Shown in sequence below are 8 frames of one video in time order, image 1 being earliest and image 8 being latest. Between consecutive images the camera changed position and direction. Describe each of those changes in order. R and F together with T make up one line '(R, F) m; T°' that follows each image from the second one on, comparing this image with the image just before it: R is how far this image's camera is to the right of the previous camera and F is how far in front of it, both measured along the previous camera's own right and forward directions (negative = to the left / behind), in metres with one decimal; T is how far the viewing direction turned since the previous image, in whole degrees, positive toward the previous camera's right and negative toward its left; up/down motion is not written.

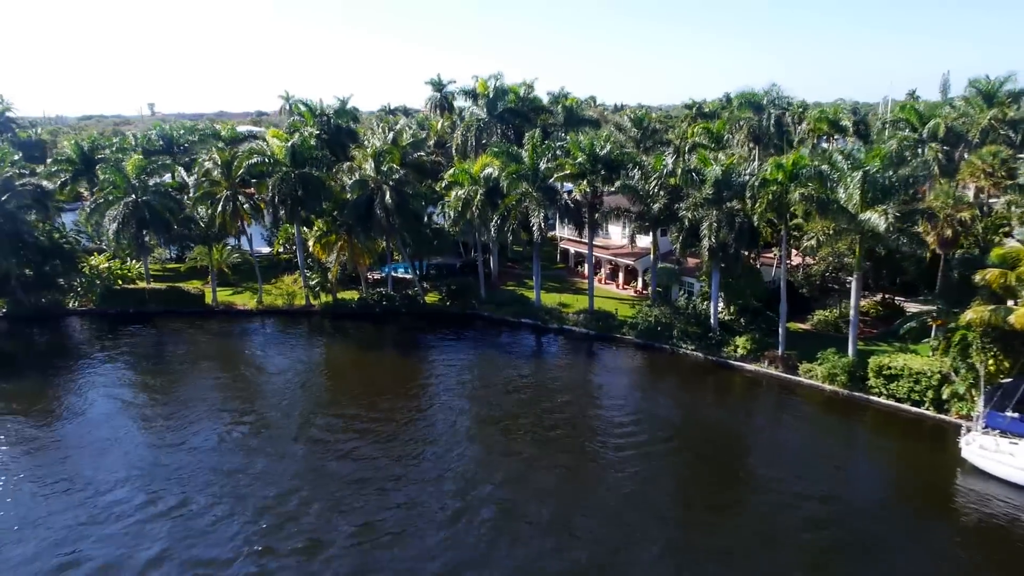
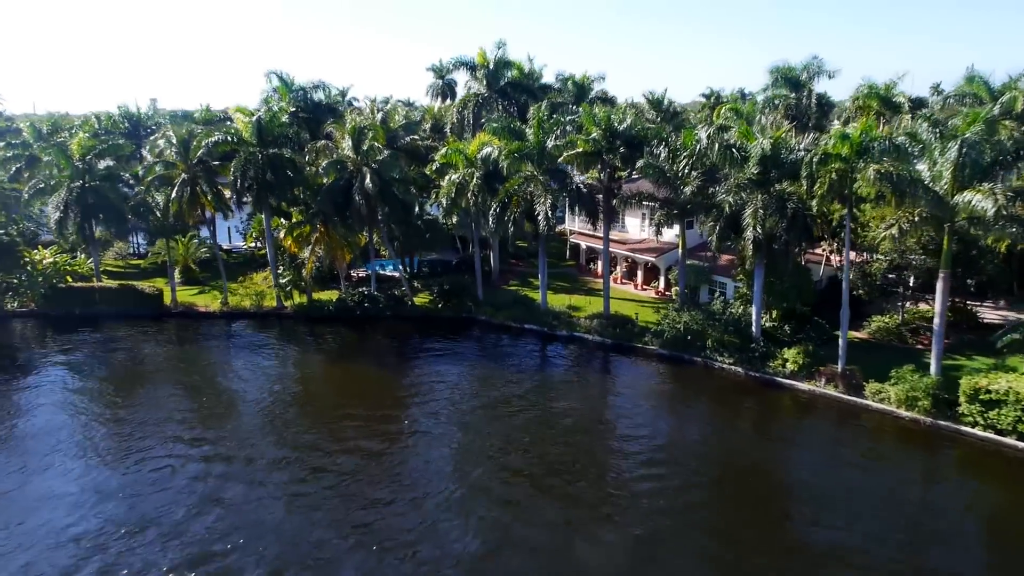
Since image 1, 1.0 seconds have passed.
(+0.3, +6.6) m; -1°
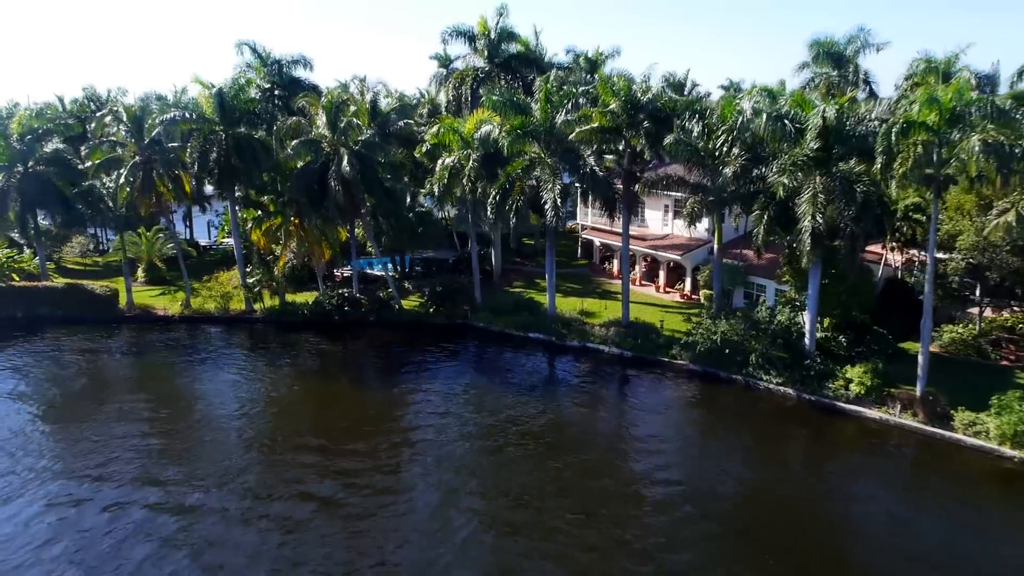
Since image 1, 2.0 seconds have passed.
(+0.3, +5.7) m; -1°
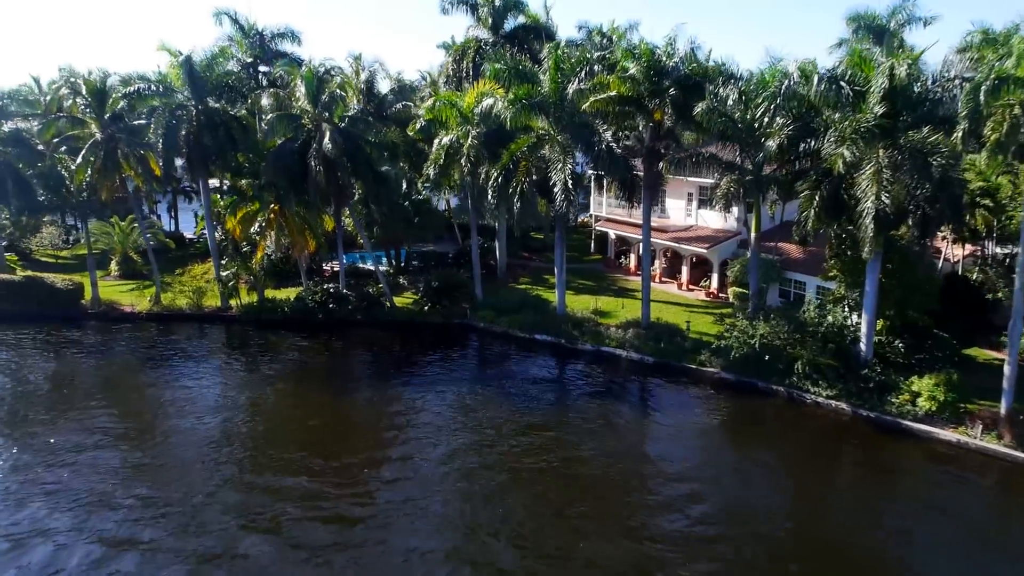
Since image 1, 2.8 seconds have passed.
(+0.3, +4.0) m; -1°
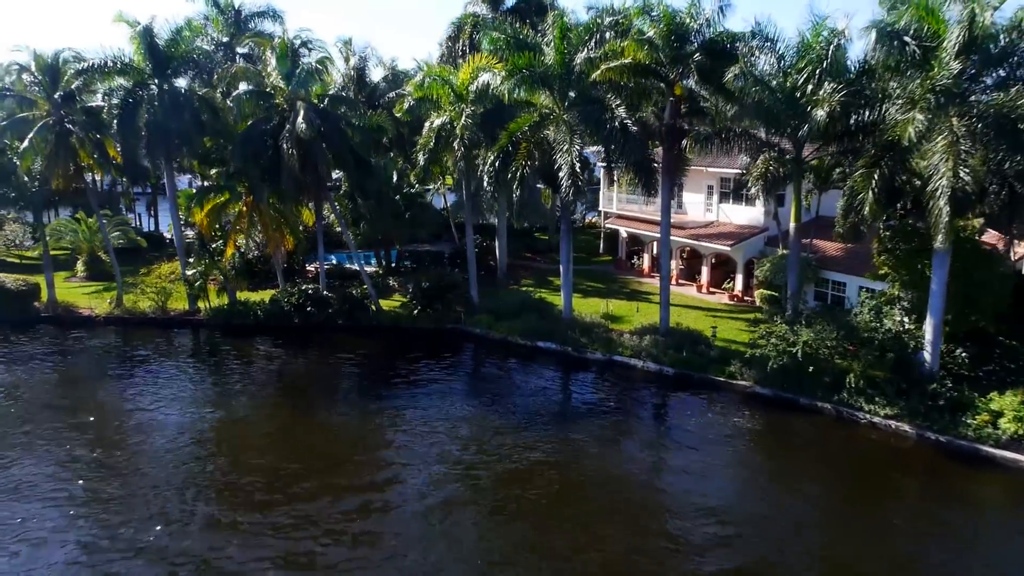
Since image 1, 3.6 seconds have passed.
(+0.2, +3.6) m; 0°
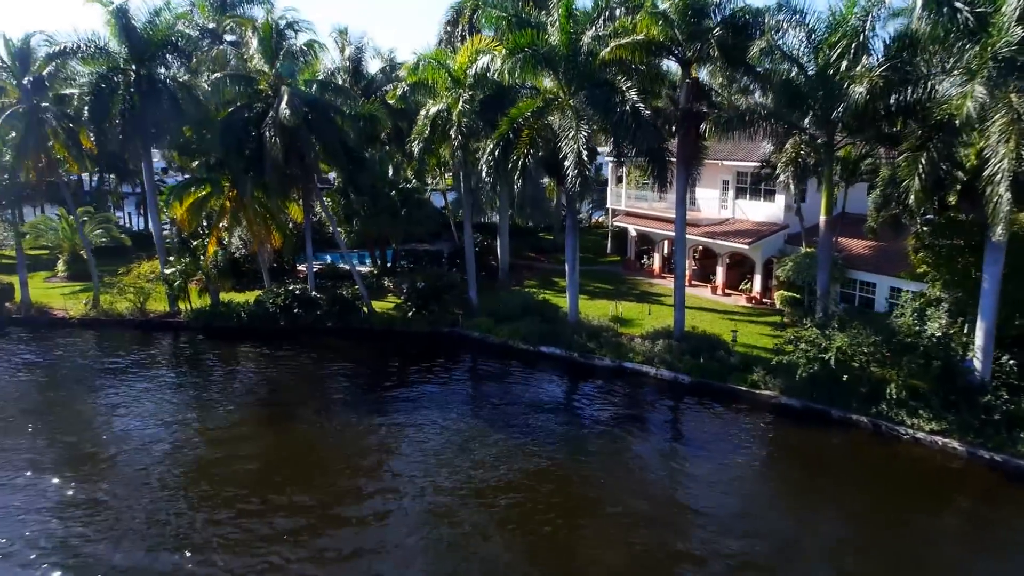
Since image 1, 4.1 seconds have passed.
(+0.1, +2.0) m; 0°
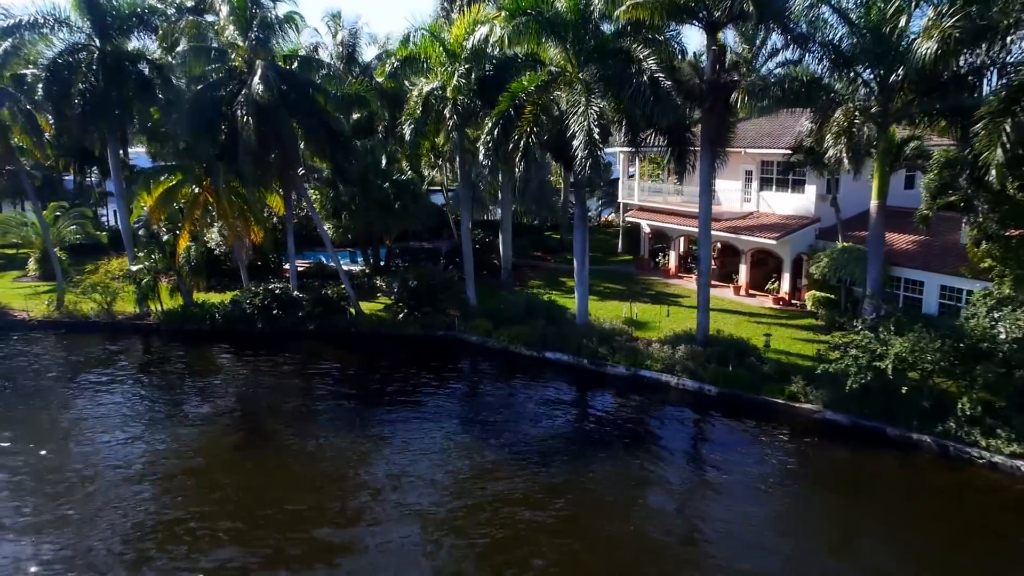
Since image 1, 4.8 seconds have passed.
(+0.2, +2.6) m; -1°
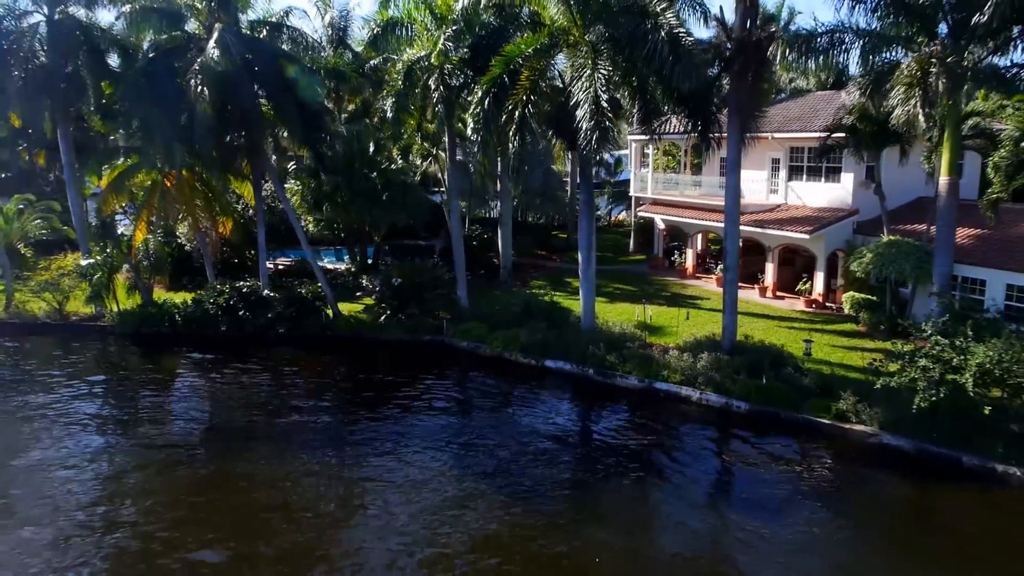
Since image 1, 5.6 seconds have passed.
(+0.4, +2.9) m; -1°
